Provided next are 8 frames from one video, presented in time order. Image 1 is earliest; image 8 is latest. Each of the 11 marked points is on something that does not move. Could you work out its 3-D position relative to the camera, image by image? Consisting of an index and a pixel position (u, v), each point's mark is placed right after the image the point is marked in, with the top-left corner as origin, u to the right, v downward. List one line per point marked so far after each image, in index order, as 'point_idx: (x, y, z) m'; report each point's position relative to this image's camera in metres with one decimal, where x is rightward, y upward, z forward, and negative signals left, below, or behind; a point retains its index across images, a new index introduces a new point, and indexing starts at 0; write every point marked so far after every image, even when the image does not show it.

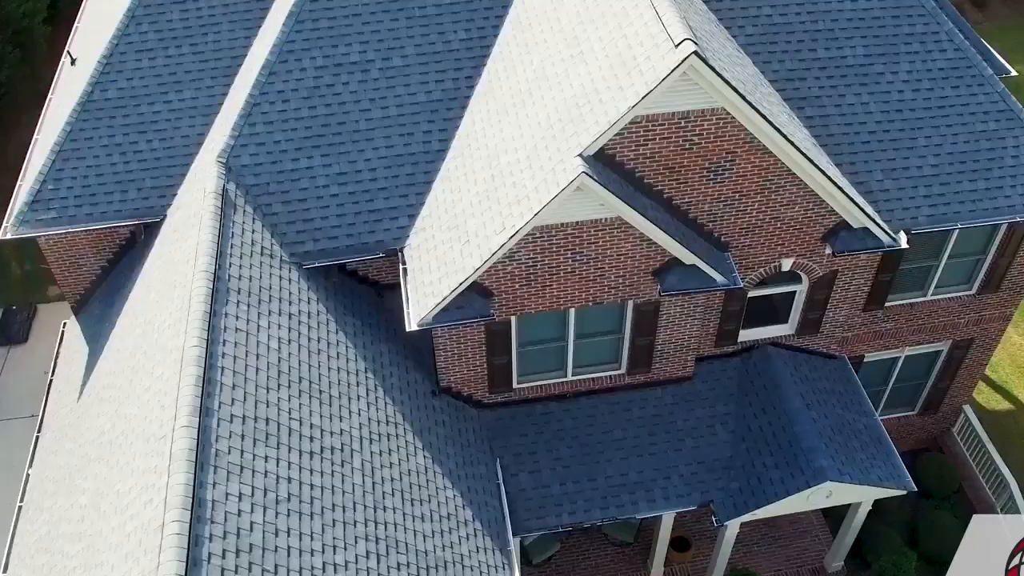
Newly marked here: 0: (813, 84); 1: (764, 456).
0: (+5.6, +3.8, +16.3) m
1: (+4.6, -3.1, +16.1) m
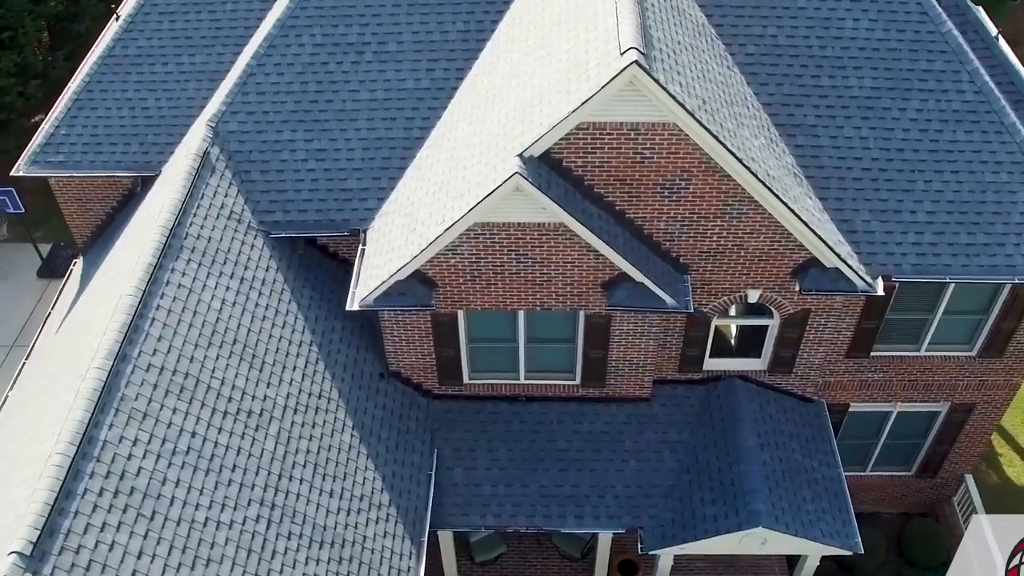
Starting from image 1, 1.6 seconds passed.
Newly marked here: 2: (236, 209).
0: (+5.3, +3.1, +15.5) m
1: (+3.4, -3.6, +15.5) m
2: (-5.0, +1.4, +15.8) m
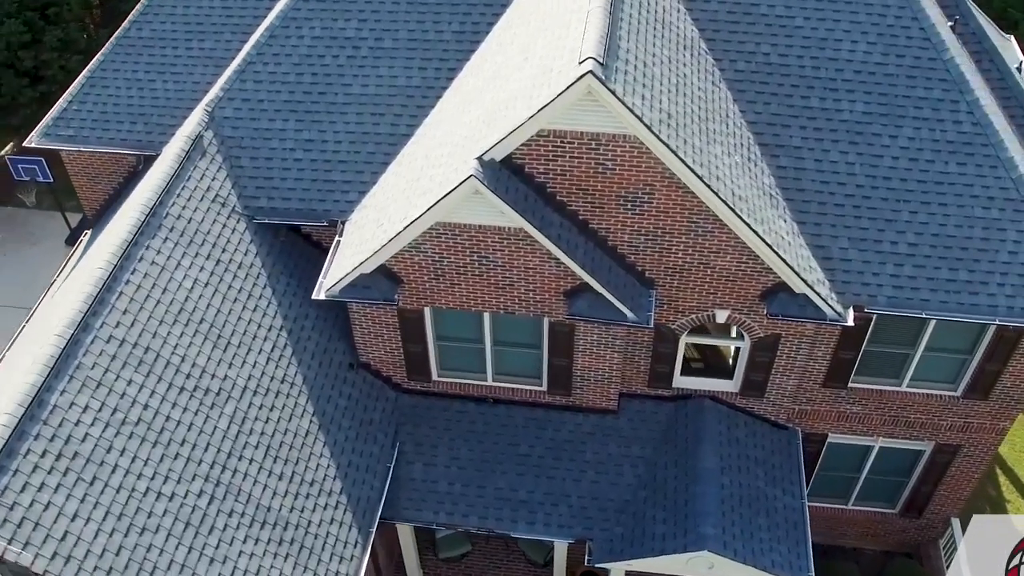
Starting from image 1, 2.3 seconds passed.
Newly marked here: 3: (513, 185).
0: (+4.9, +2.7, +15.2) m
1: (+2.5, -3.9, +15.3) m
2: (-5.4, +1.8, +16.2) m
3: (0.0, +1.6, +13.3) m
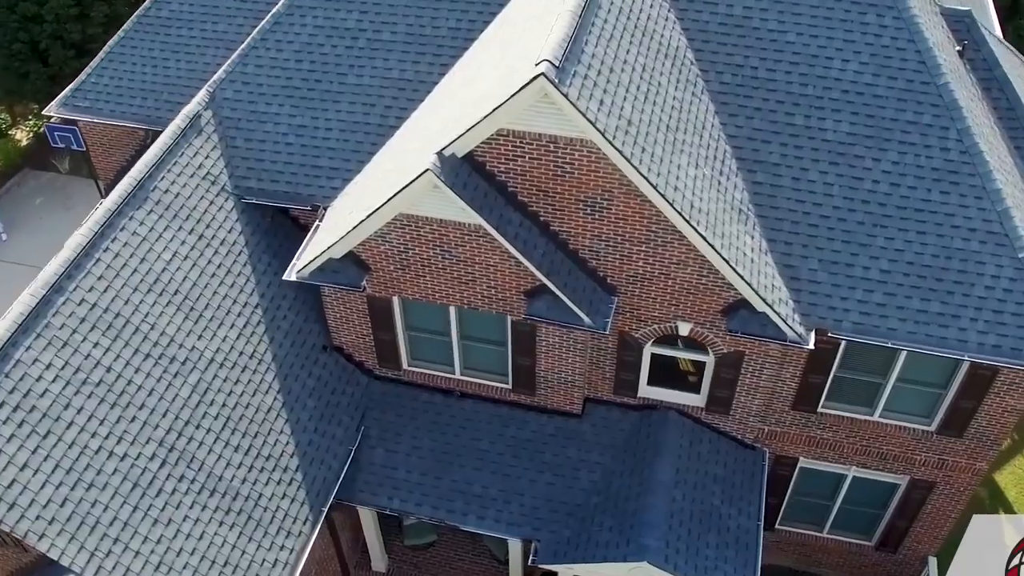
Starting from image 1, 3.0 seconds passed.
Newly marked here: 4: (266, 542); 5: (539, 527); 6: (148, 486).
0: (+4.5, +2.4, +15.0) m
1: (+1.6, -4.0, +15.3) m
2: (-5.7, +2.3, +16.8) m
3: (-0.6, +1.6, +13.4) m
4: (-4.1, -4.2, +14.6) m
5: (+0.5, -4.3, +15.7) m
6: (-5.7, -3.1, +13.6) m
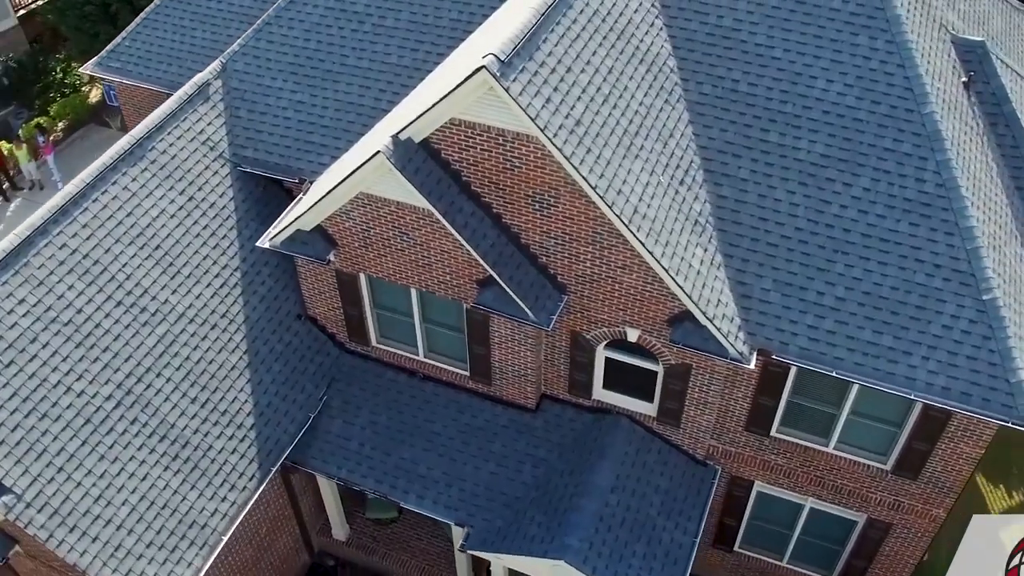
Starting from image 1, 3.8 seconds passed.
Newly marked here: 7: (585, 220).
0: (+3.9, +2.1, +14.8) m
1: (+0.4, -3.9, +15.4) m
2: (-6.0, +3.1, +17.6) m
3: (-1.4, +1.9, +13.8) m
4: (-5.3, -3.6, +15.3) m
5: (-0.7, -4.1, +15.9) m
6: (-6.8, -2.3, +14.5) m
7: (+1.1, +1.1, +13.5) m
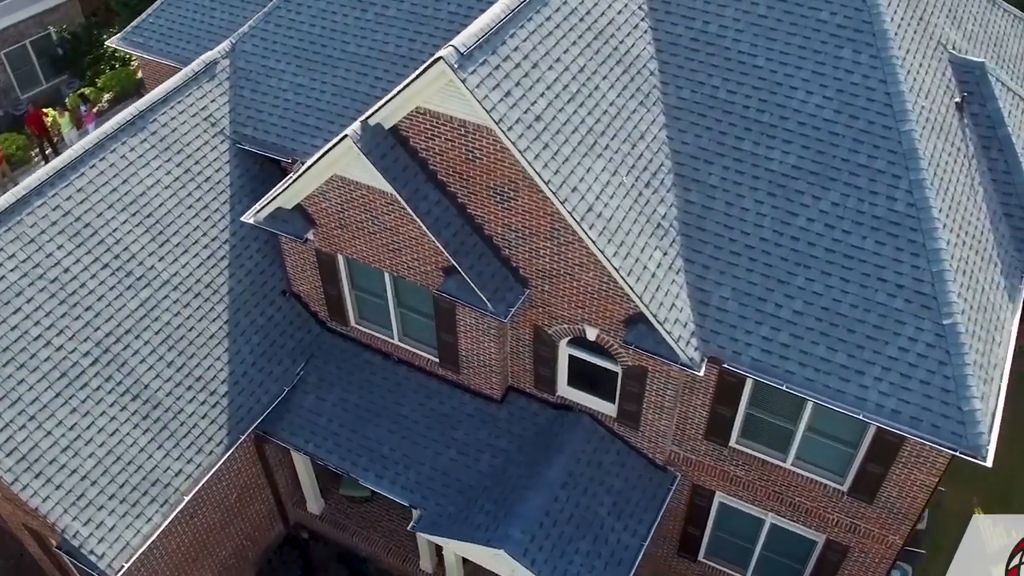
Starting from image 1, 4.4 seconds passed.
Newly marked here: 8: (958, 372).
0: (+3.4, +2.0, +14.7) m
1: (-0.4, -3.8, +15.6) m
2: (-6.2, +3.6, +18.3) m
3: (-1.9, +2.2, +14.1) m
4: (-6.1, -3.0, +15.9) m
5: (-1.5, -3.9, +16.2) m
6: (-7.6, -1.6, +15.2) m
7: (+0.5, +1.1, +13.7) m
8: (+6.6, -1.2, +12.8) m
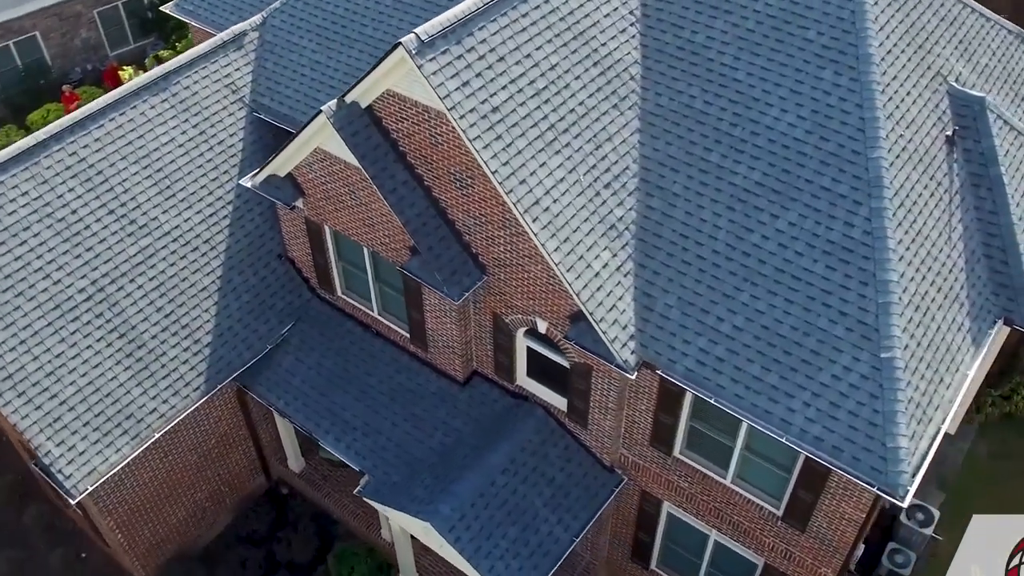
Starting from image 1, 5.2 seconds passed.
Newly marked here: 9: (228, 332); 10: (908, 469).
0: (+2.8, +1.8, +14.8) m
1: (-1.5, -3.5, +16.2) m
2: (-6.0, +4.6, +19.4) m
3: (-2.5, +2.6, +14.7) m
4: (-7.0, -2.0, +17.1) m
5: (-2.5, -3.4, +16.8) m
6: (-8.4, -0.4, +16.5) m
7: (-0.3, +1.3, +14.1) m
8: (+5.4, -1.7, +12.6) m
9: (-5.9, -0.9, +18.1) m
10: (+5.5, -2.5, +12.1) m
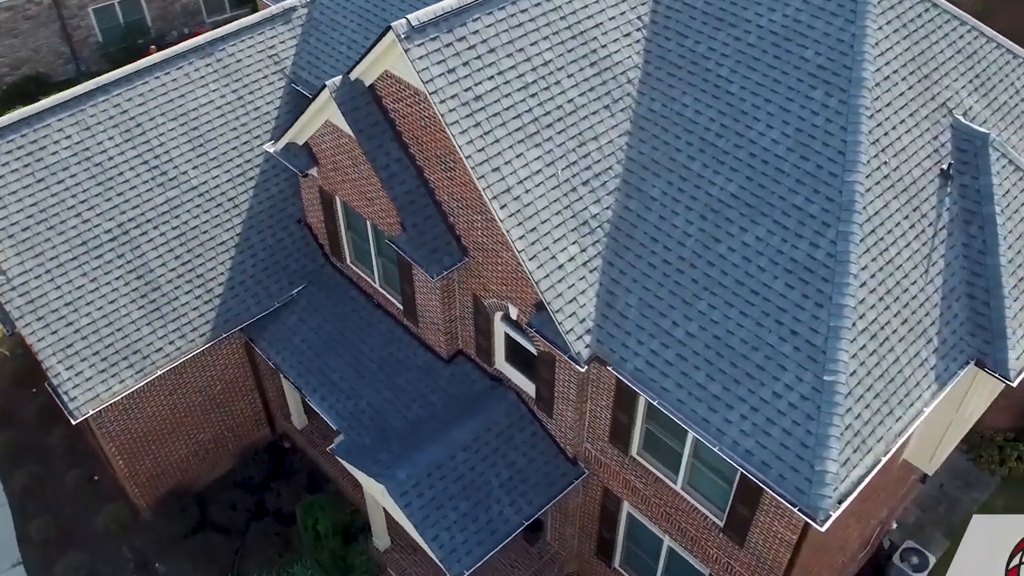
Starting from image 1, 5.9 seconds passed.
0: (+2.5, +1.8, +15.0) m
1: (-2.2, -3.0, +16.9) m
2: (-5.4, +5.5, +20.5) m
3: (-2.6, +3.2, +15.6) m
4: (-7.4, -0.9, +18.4) m
5: (-3.1, -2.8, +17.7) m
6: (-8.6, +0.8, +18.0) m
7: (-0.7, +1.7, +14.7) m
8: (+4.4, -2.0, +12.6) m
9: (-6.0, 0.0, +19.3) m
10: (+4.4, -2.8, +12.1) m
